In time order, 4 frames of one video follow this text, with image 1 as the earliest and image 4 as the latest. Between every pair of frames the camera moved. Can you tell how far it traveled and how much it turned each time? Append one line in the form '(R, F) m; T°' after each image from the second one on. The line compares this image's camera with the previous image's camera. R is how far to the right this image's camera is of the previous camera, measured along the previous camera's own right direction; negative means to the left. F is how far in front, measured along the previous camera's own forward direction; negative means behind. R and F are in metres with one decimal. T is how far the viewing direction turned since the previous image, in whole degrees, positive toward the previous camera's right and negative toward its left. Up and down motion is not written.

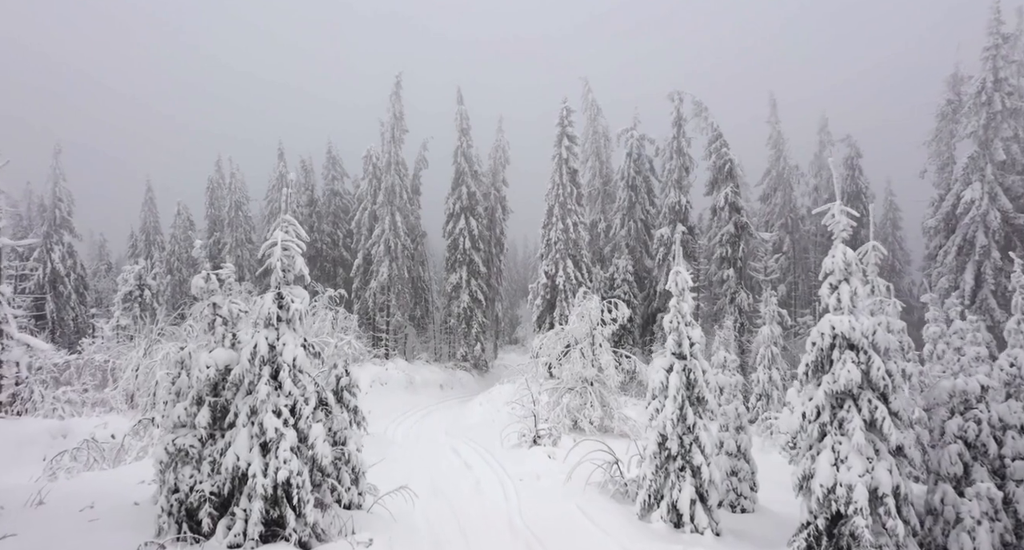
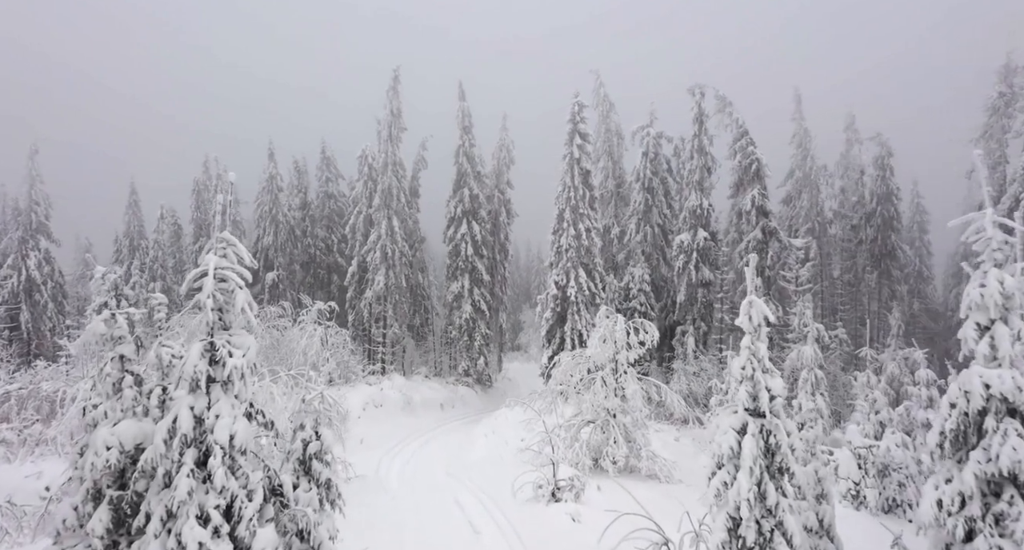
(-0.3, +2.7) m; 0°
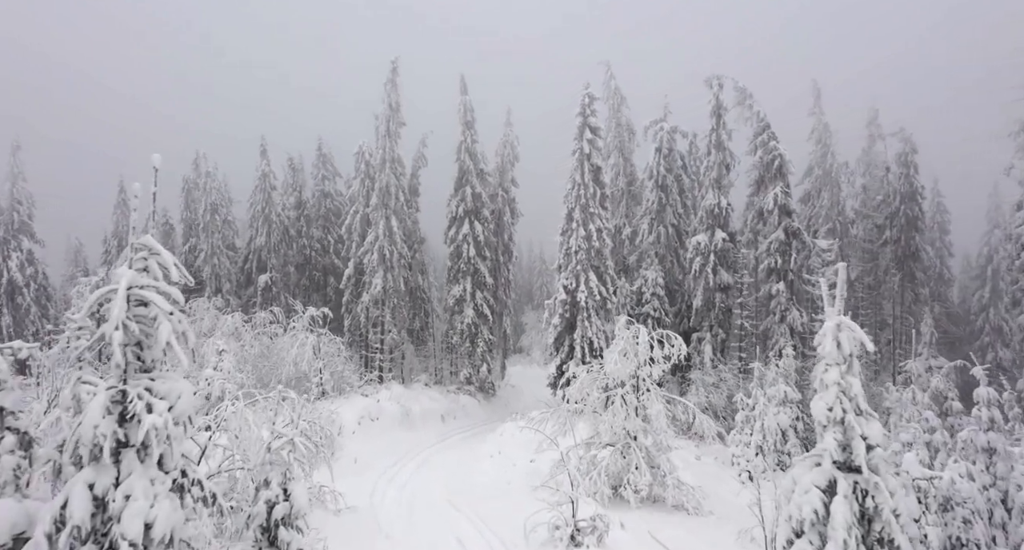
(-0.2, +1.9) m; 0°
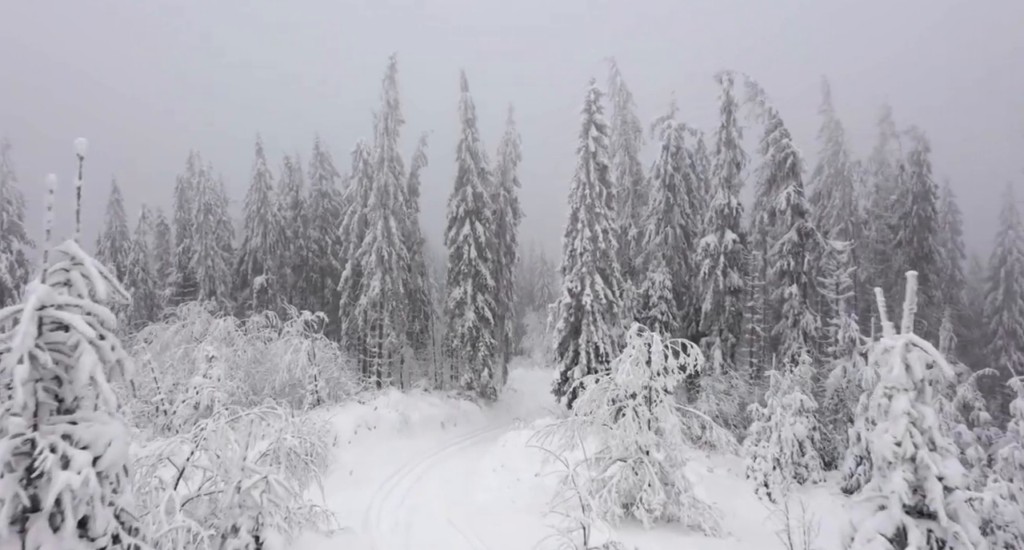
(-0.1, +1.0) m; 0°
